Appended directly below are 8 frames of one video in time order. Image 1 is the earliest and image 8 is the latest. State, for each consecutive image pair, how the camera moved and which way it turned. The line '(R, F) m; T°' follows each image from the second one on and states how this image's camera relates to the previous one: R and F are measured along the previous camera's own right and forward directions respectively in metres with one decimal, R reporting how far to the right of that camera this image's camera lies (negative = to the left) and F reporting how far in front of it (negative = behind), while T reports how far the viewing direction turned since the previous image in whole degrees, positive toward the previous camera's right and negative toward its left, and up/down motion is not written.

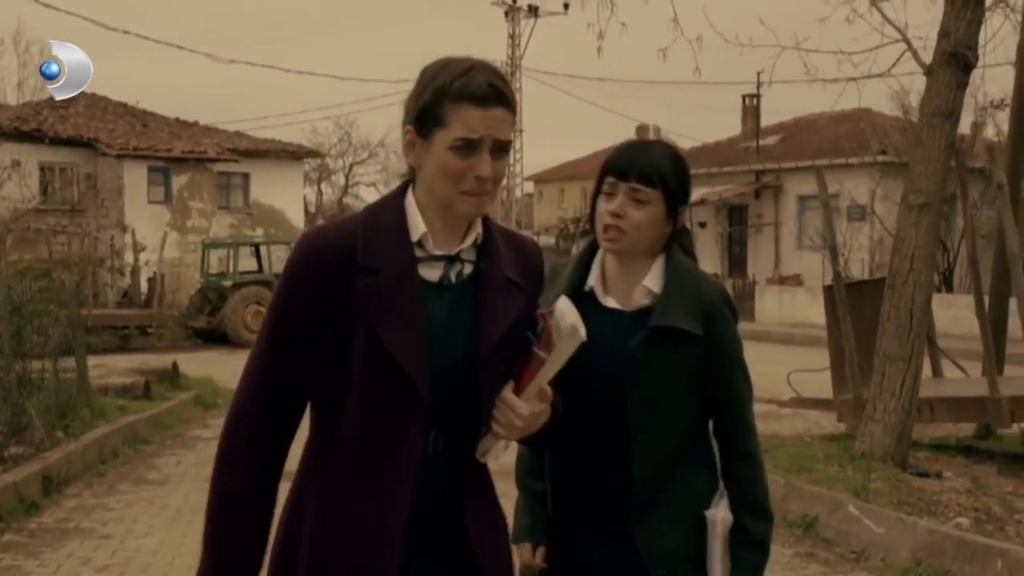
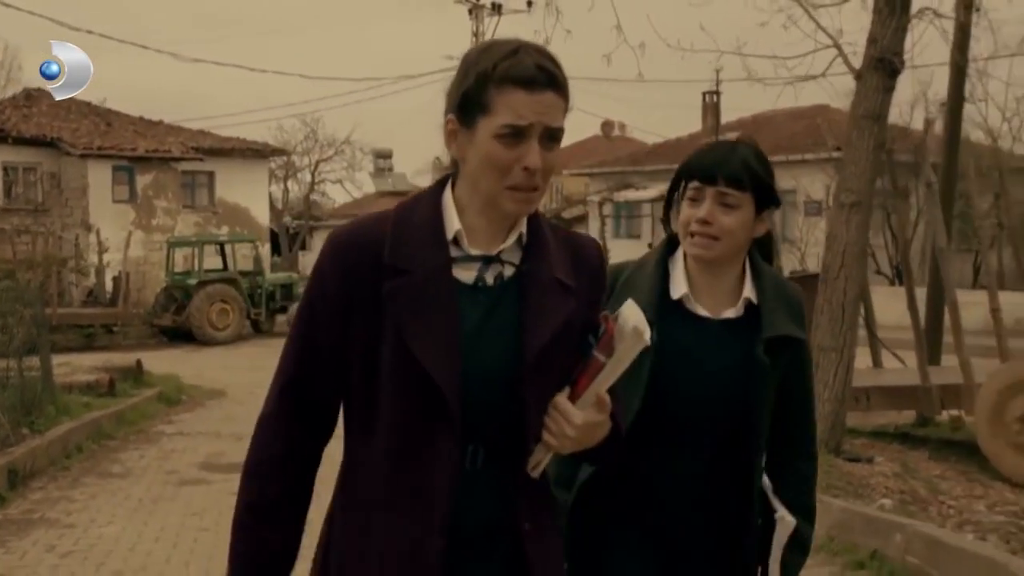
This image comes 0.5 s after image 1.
(+0.1, -0.4) m; +1°
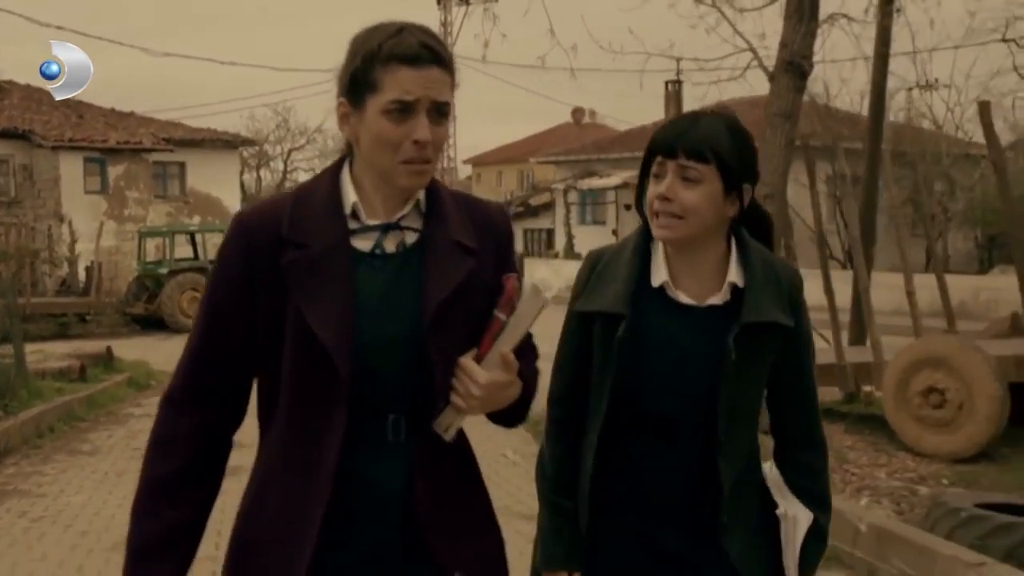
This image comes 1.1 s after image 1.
(+0.3, -0.7) m; +1°
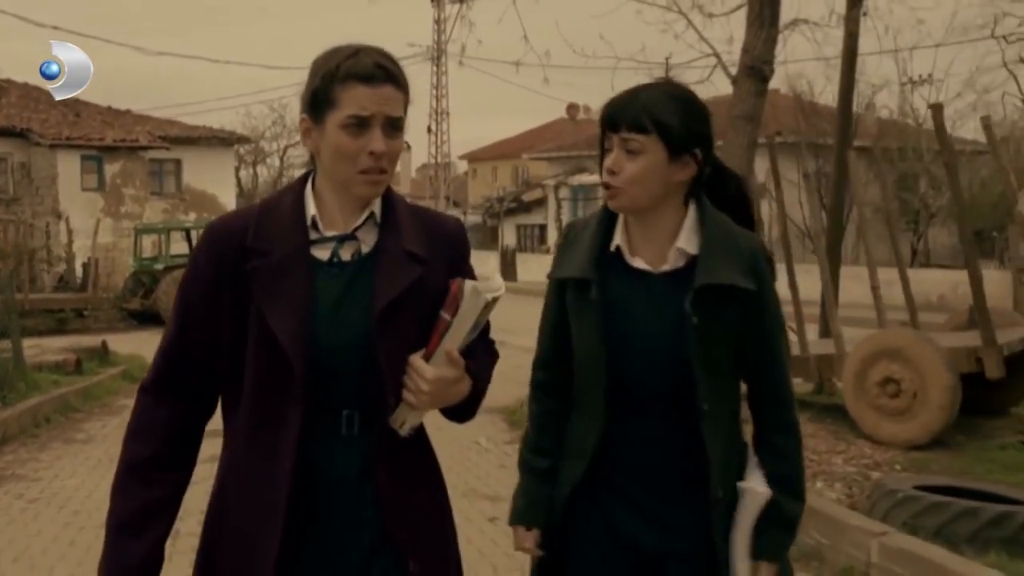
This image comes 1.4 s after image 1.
(+0.2, -0.5) m; 0°
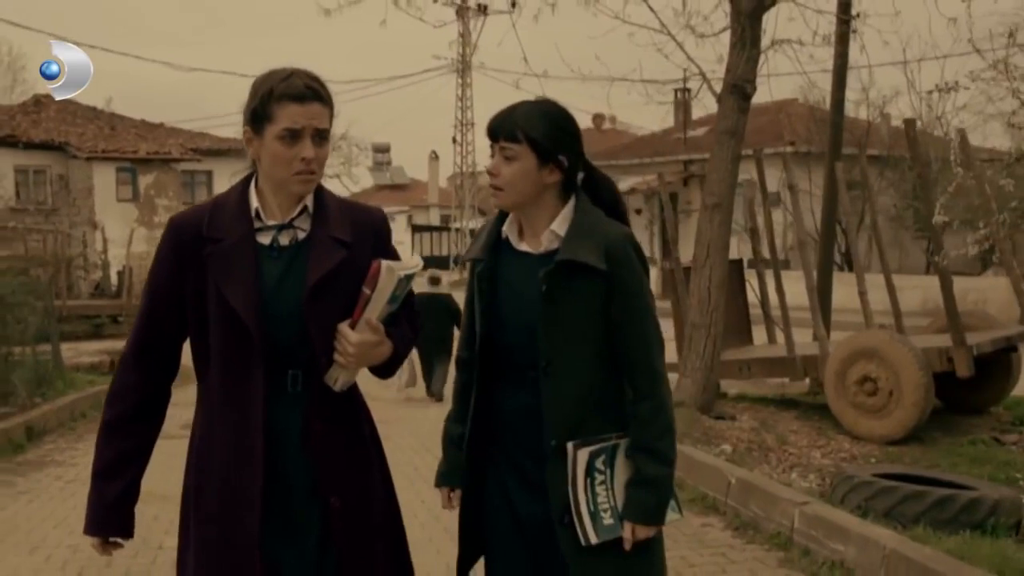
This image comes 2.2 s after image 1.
(+0.3, -0.7) m; -2°
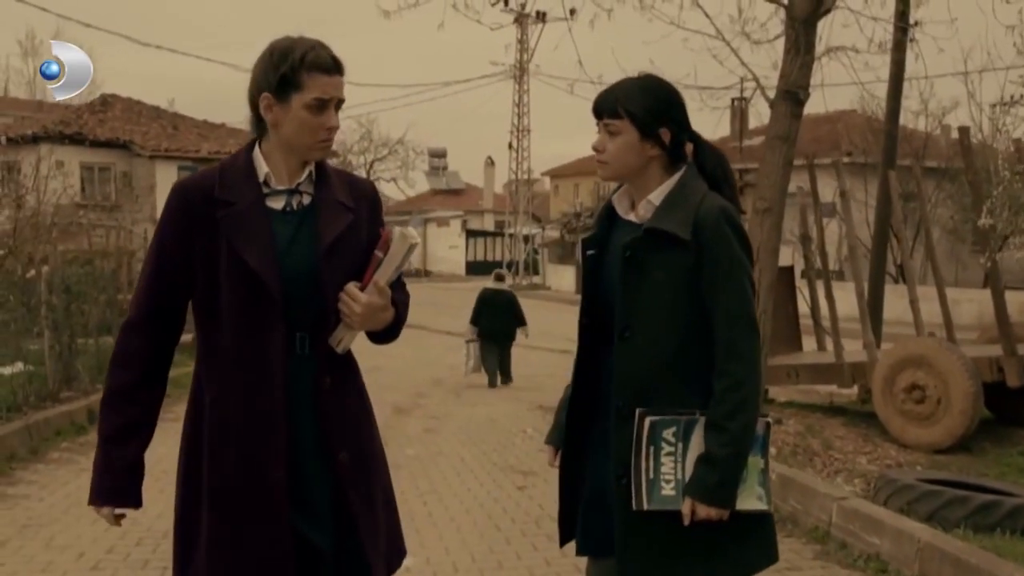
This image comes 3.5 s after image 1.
(0.0, -0.2) m; -3°
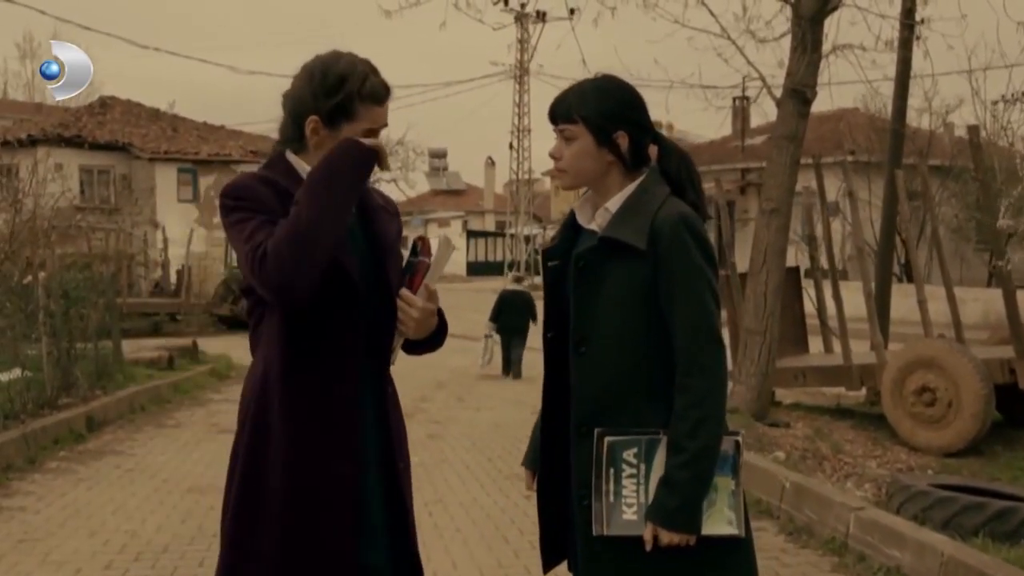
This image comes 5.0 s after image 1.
(0.0, +0.1) m; 0°
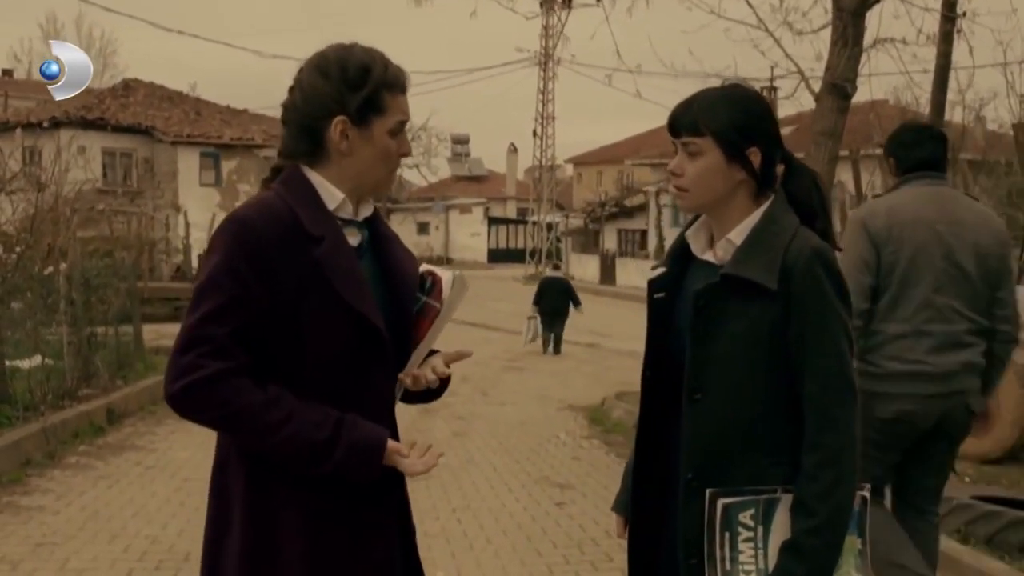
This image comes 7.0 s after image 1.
(-0.1, +0.2) m; -1°
